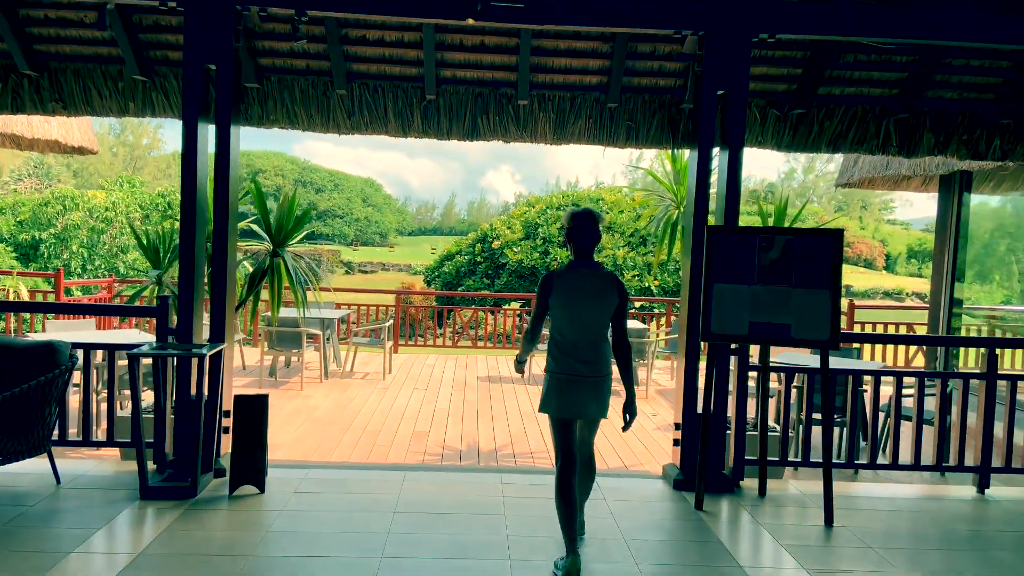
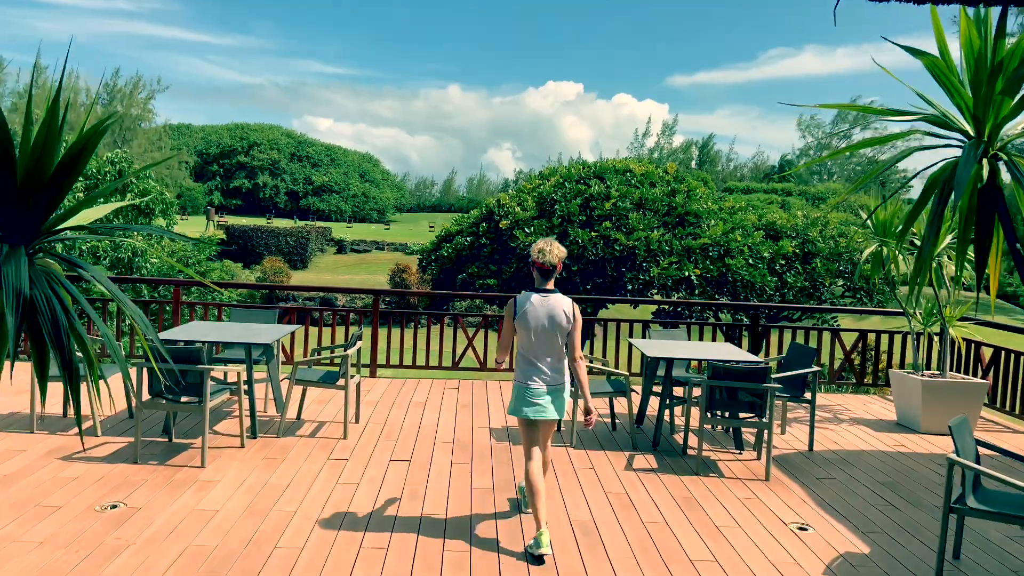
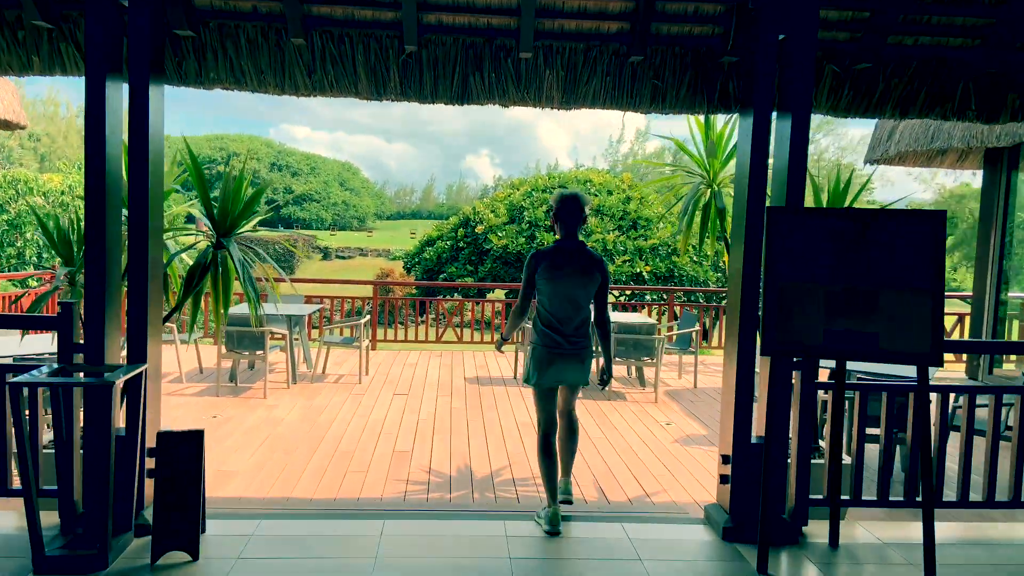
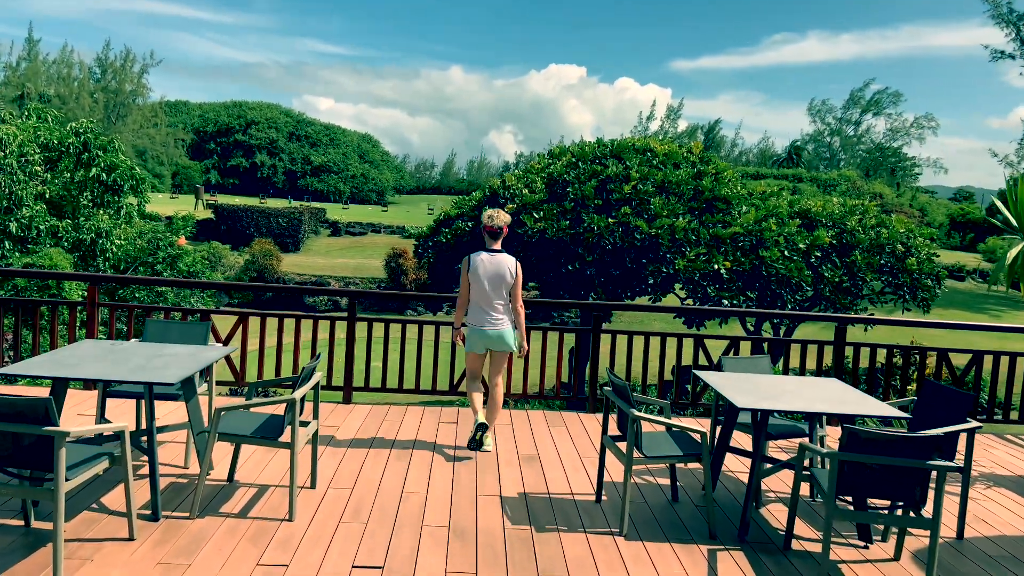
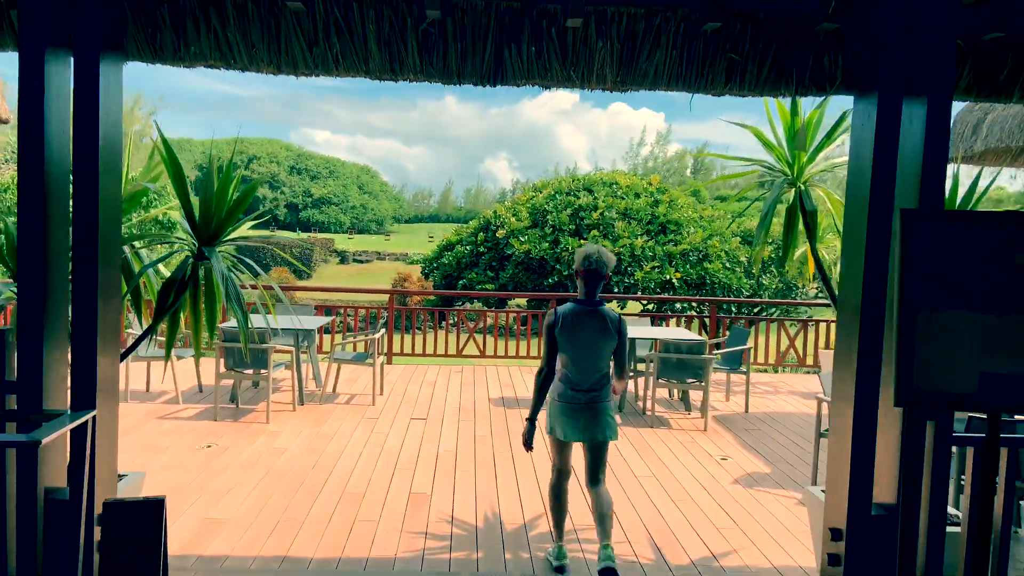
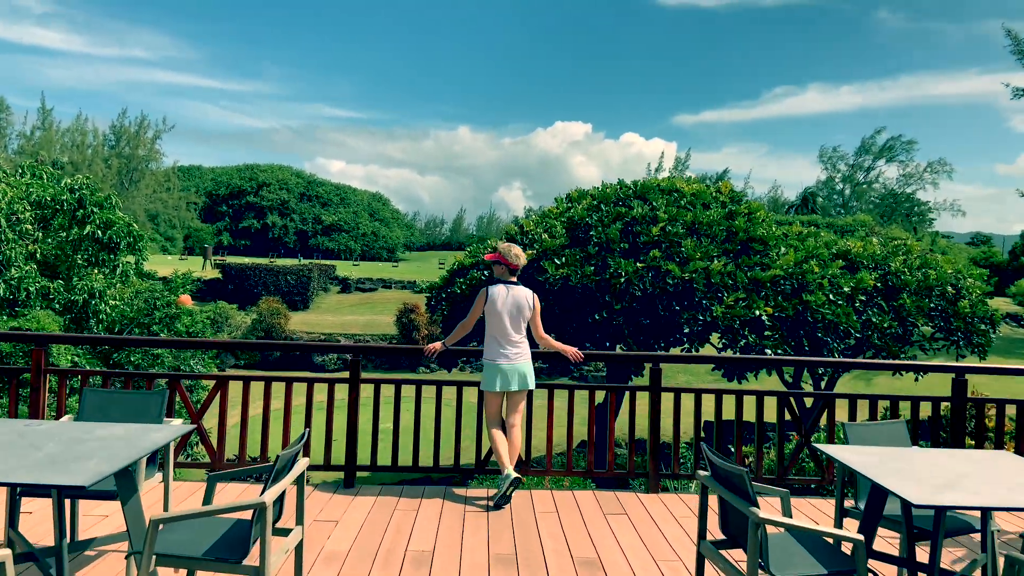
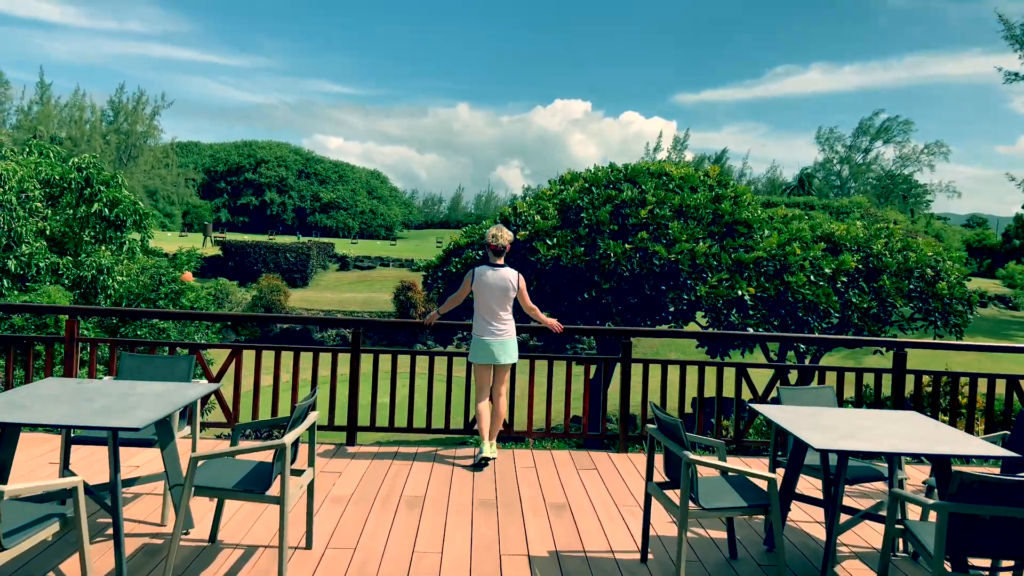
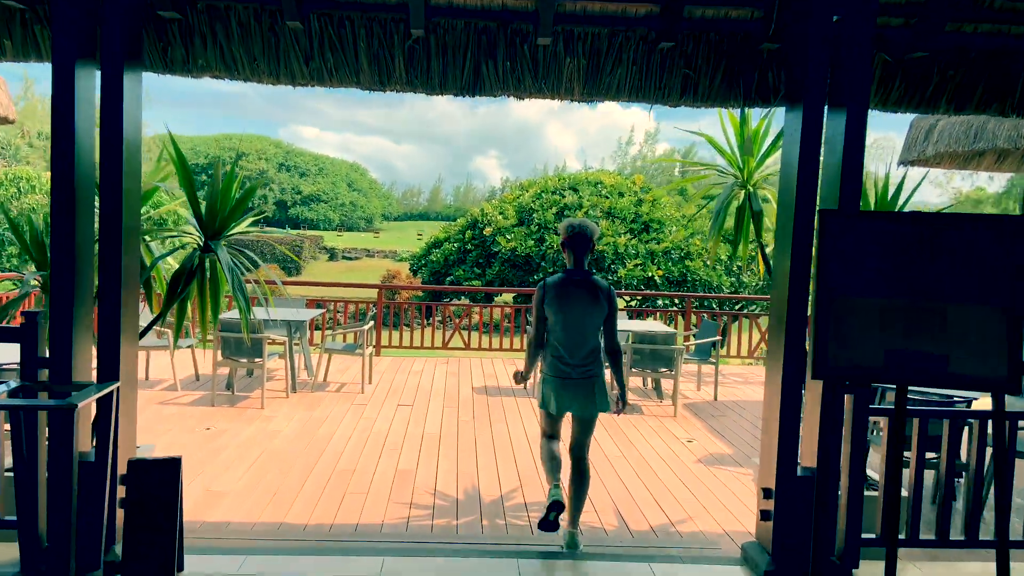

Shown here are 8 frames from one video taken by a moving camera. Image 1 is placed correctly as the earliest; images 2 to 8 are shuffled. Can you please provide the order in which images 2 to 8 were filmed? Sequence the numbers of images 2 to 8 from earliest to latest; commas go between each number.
3, 8, 5, 2, 4, 7, 6
